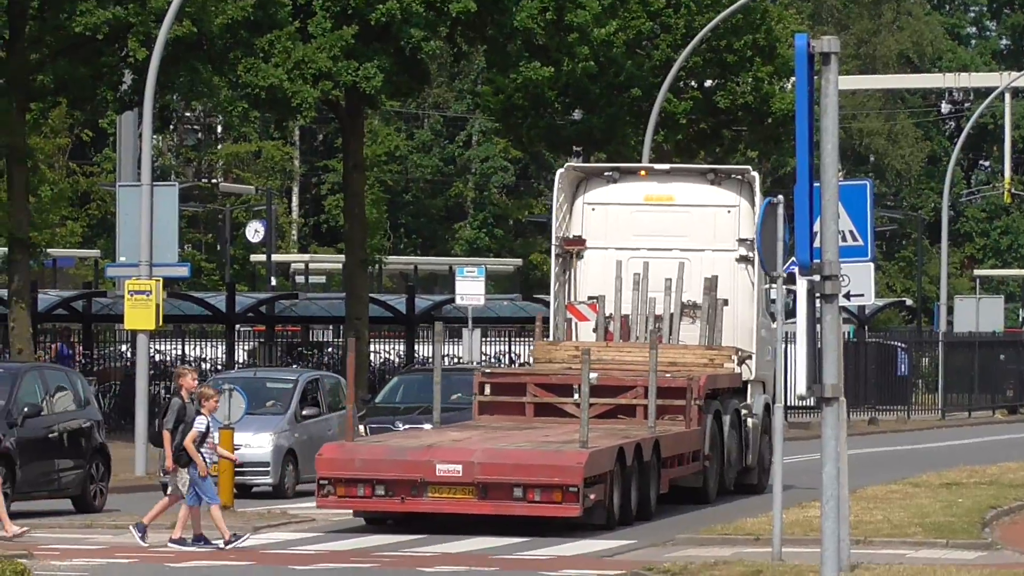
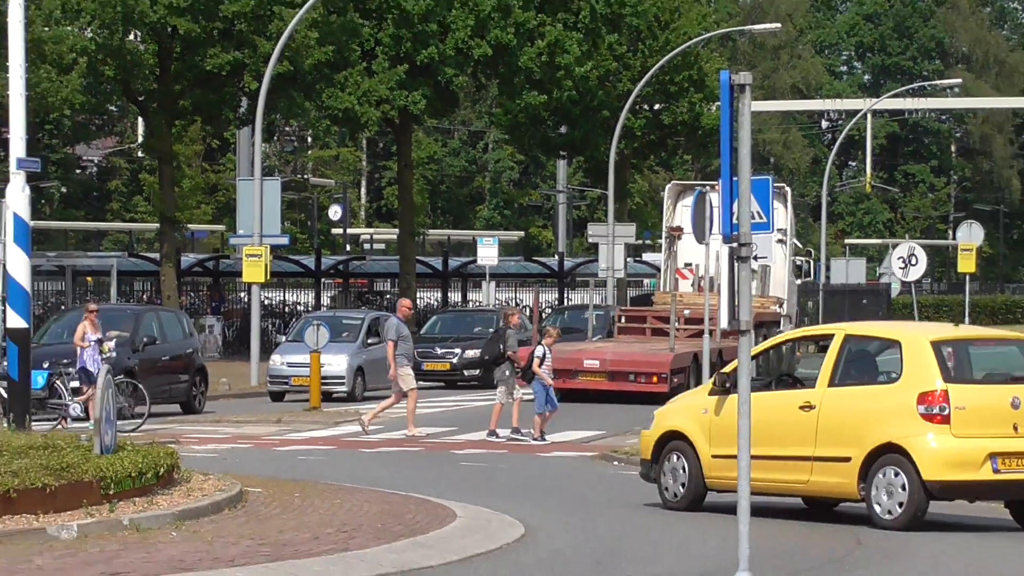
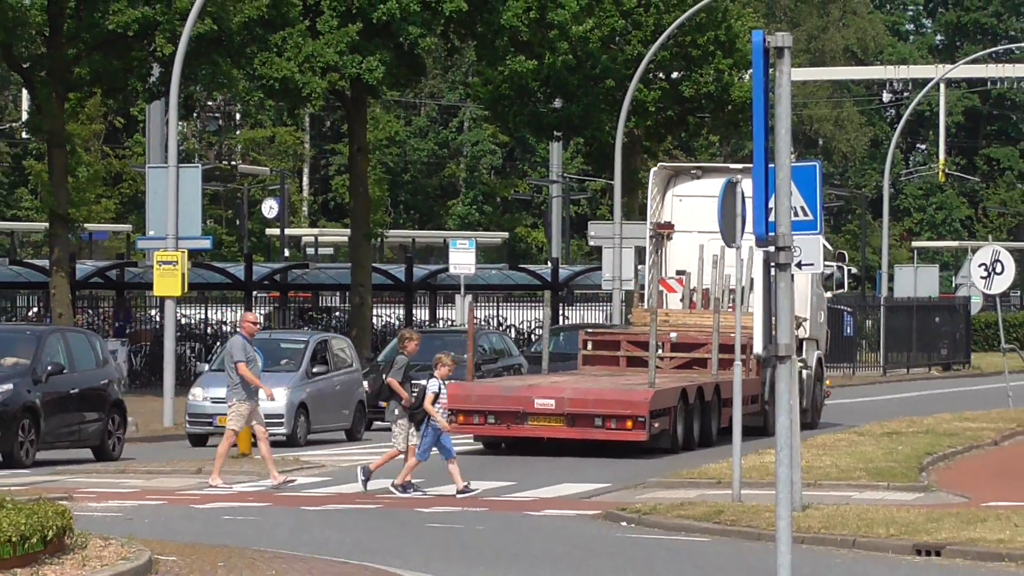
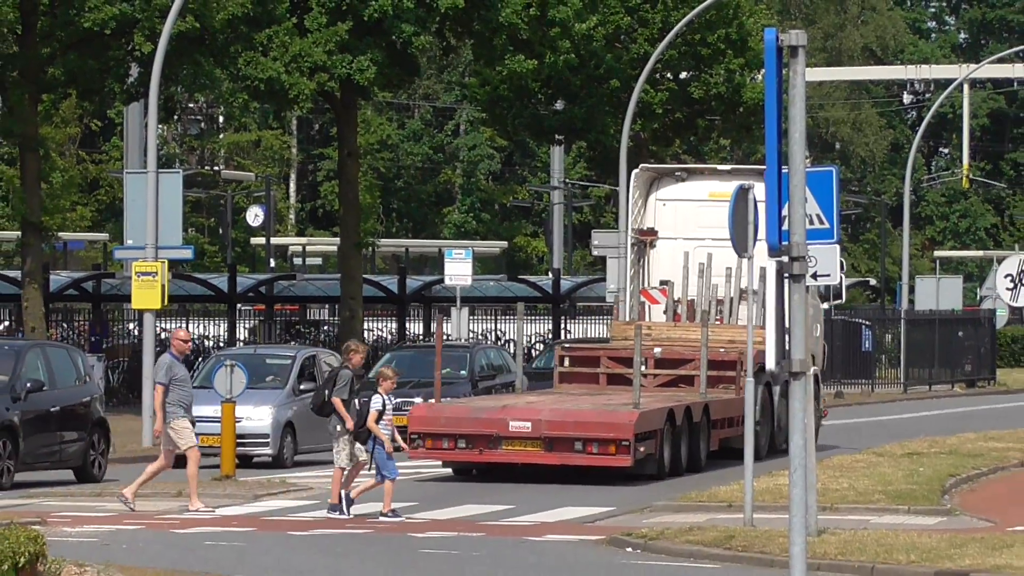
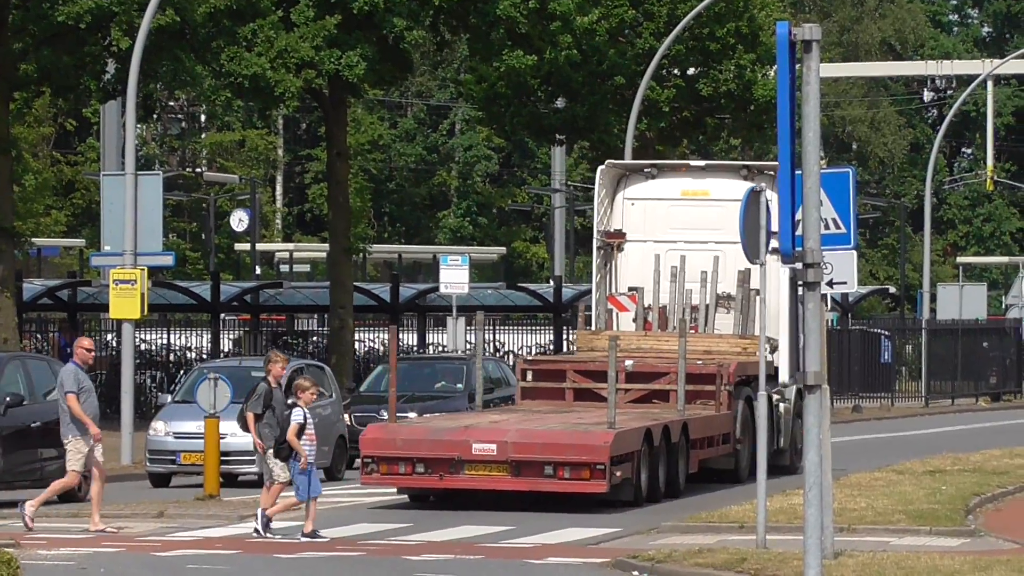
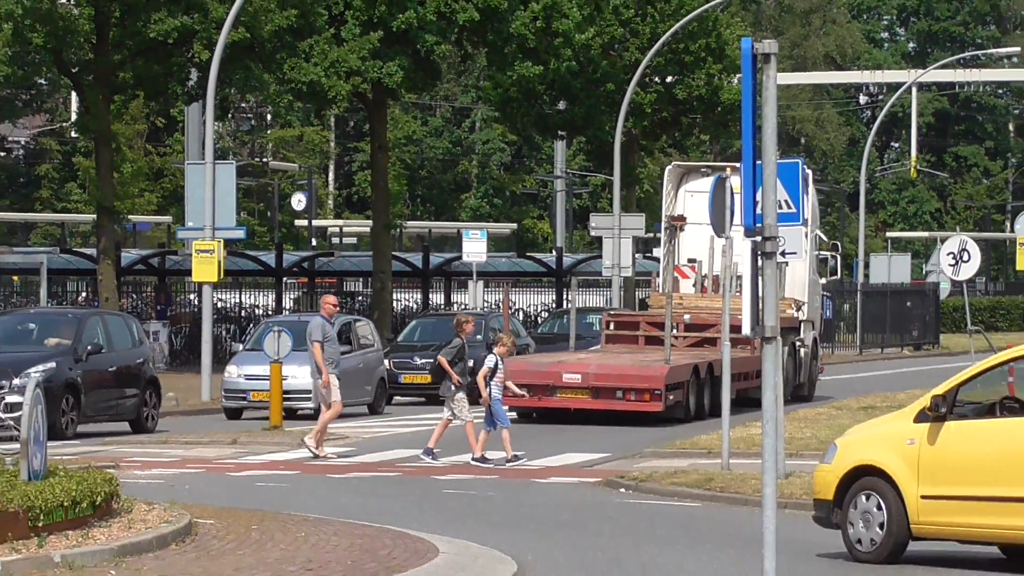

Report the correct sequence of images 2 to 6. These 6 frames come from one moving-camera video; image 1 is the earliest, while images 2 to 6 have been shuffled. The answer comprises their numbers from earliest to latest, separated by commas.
5, 4, 3, 6, 2
